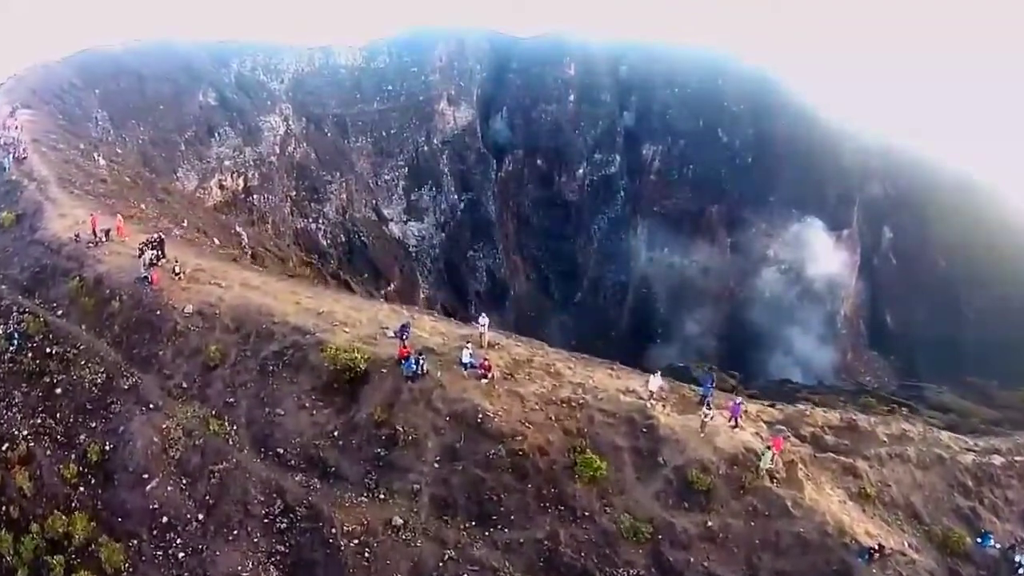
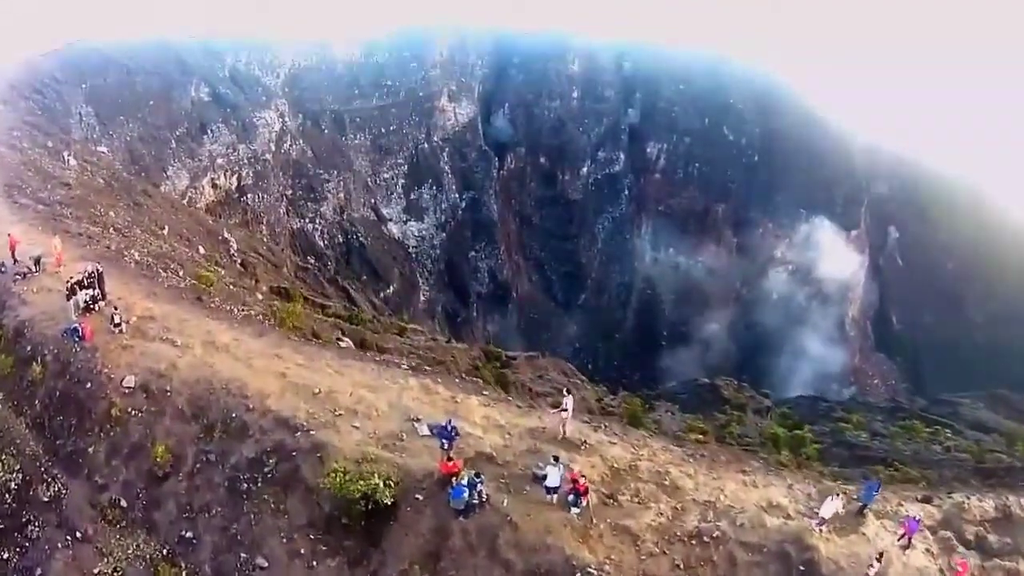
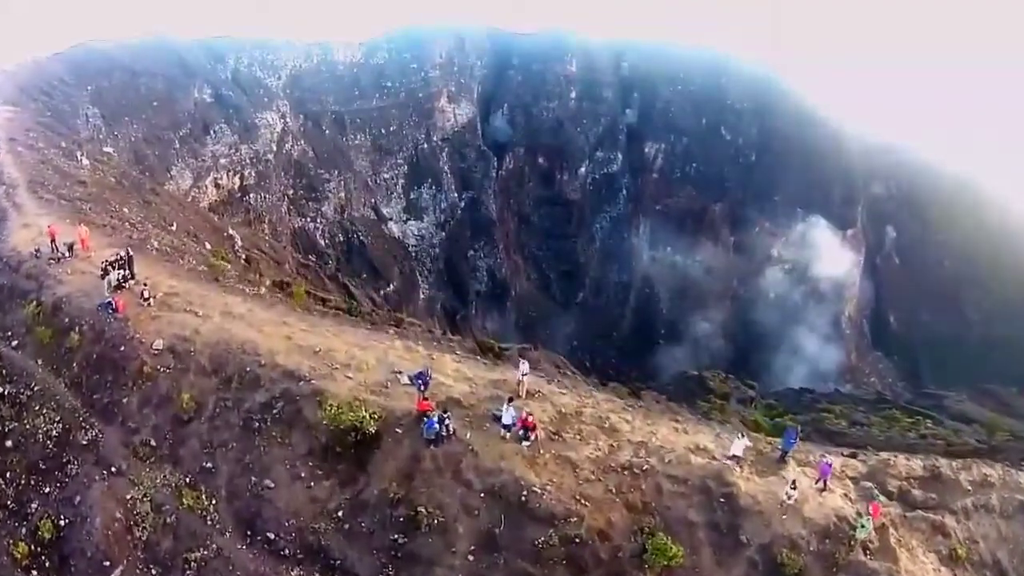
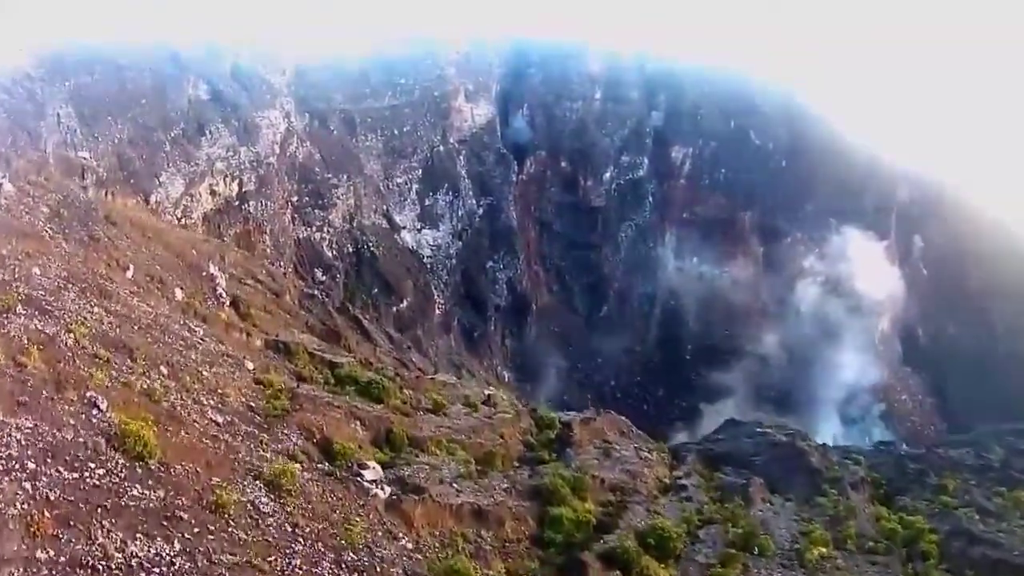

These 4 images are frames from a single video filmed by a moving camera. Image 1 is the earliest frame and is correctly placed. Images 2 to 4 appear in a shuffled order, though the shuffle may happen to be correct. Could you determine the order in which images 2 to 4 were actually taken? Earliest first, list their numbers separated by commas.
3, 2, 4
